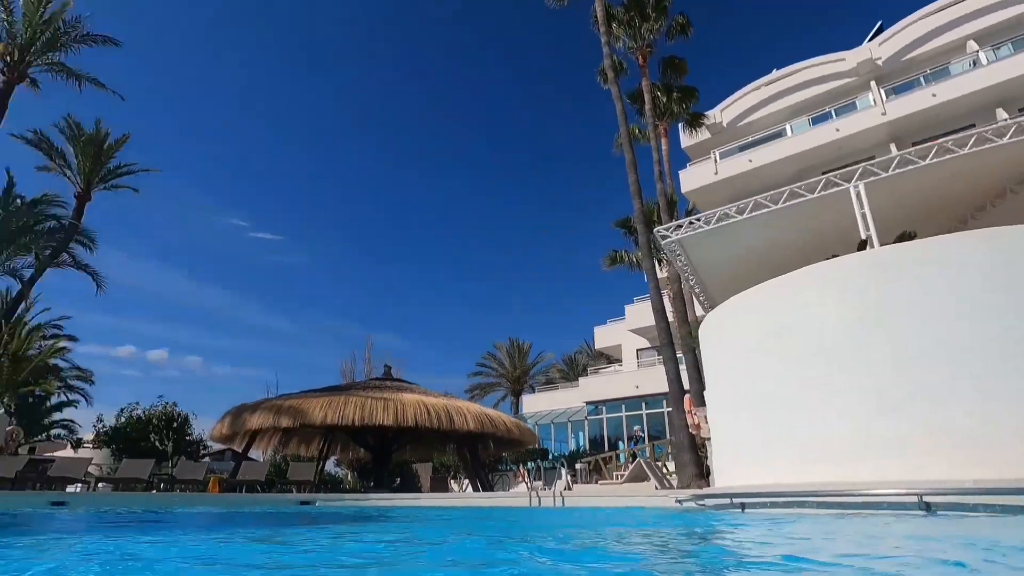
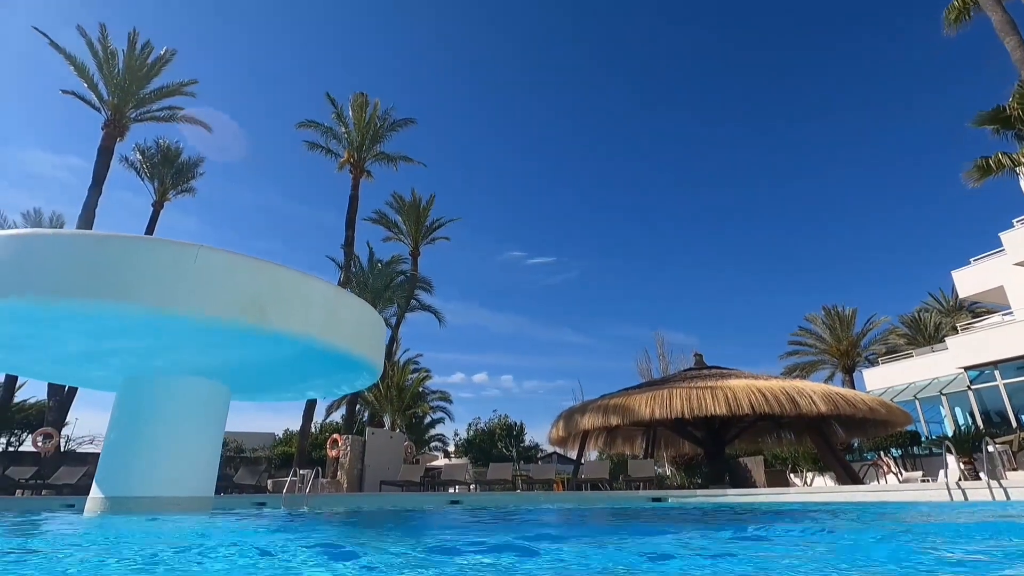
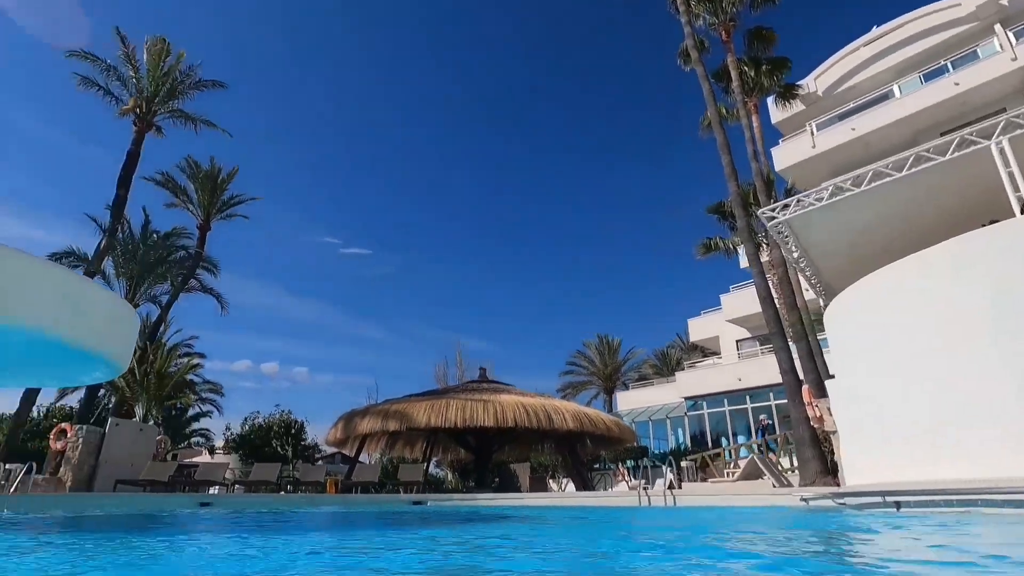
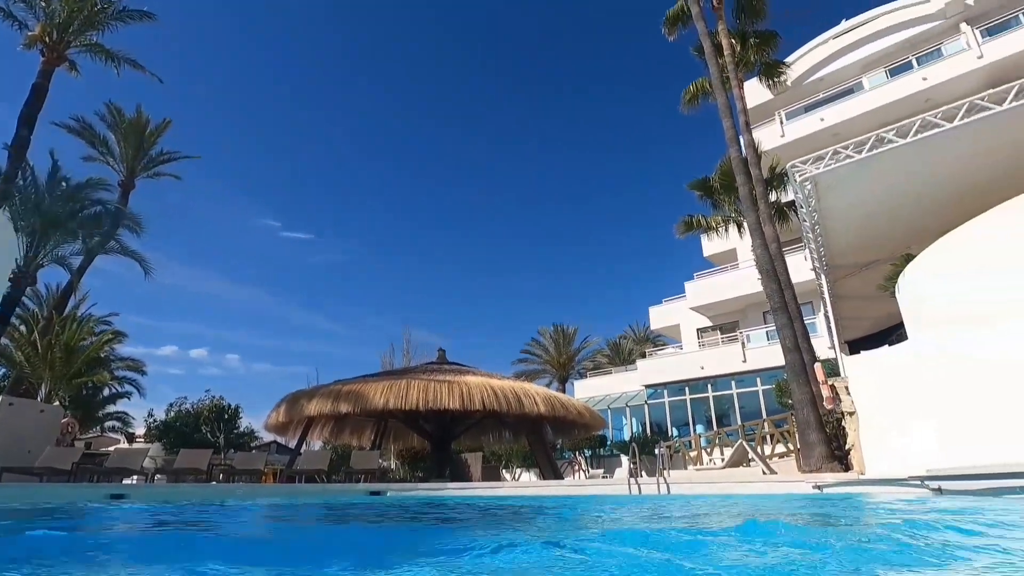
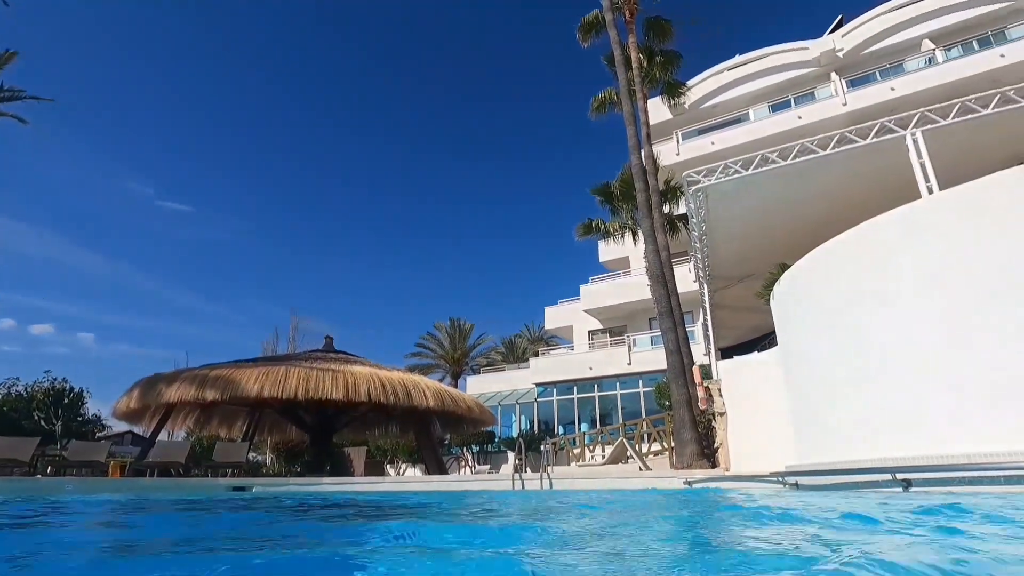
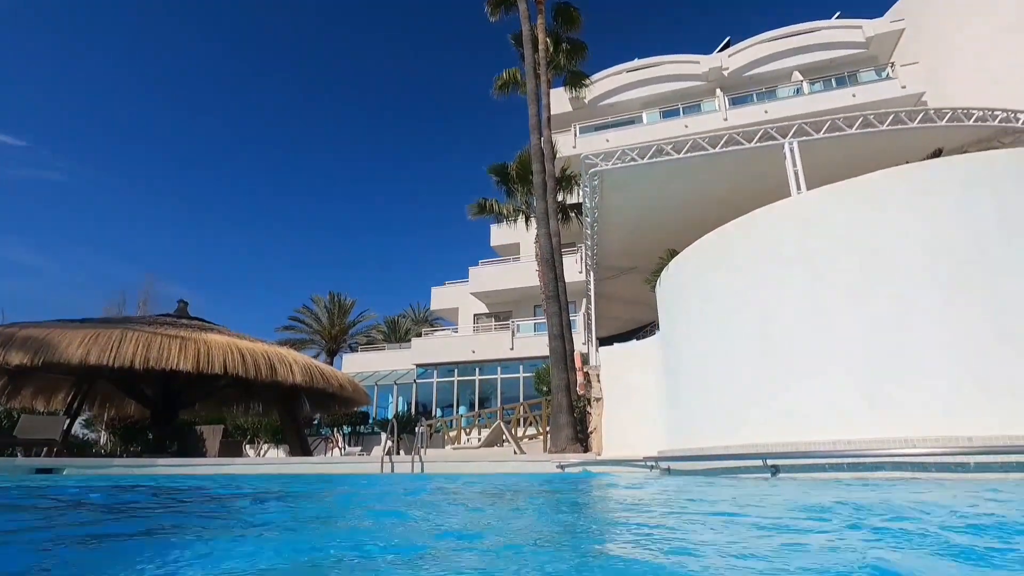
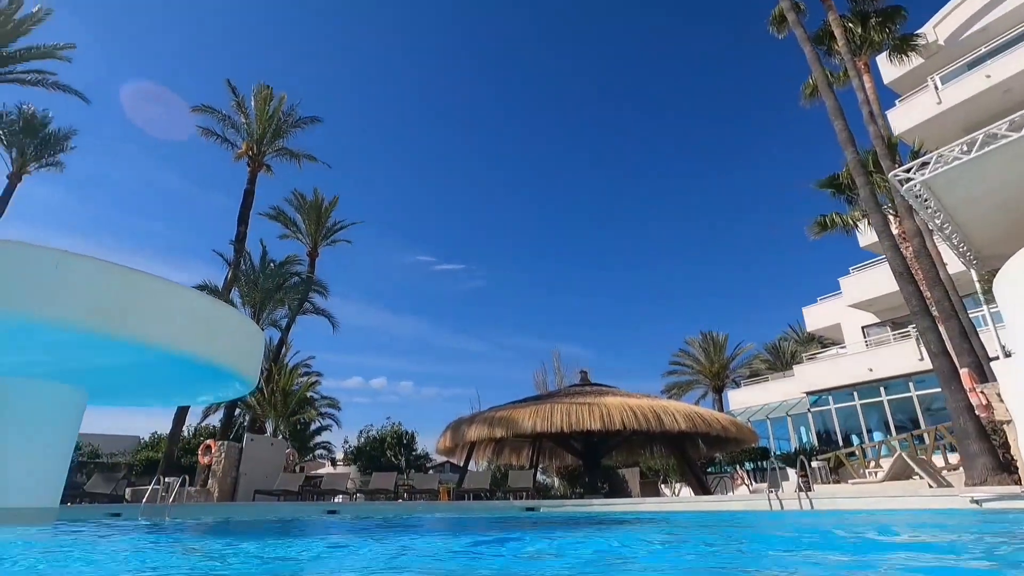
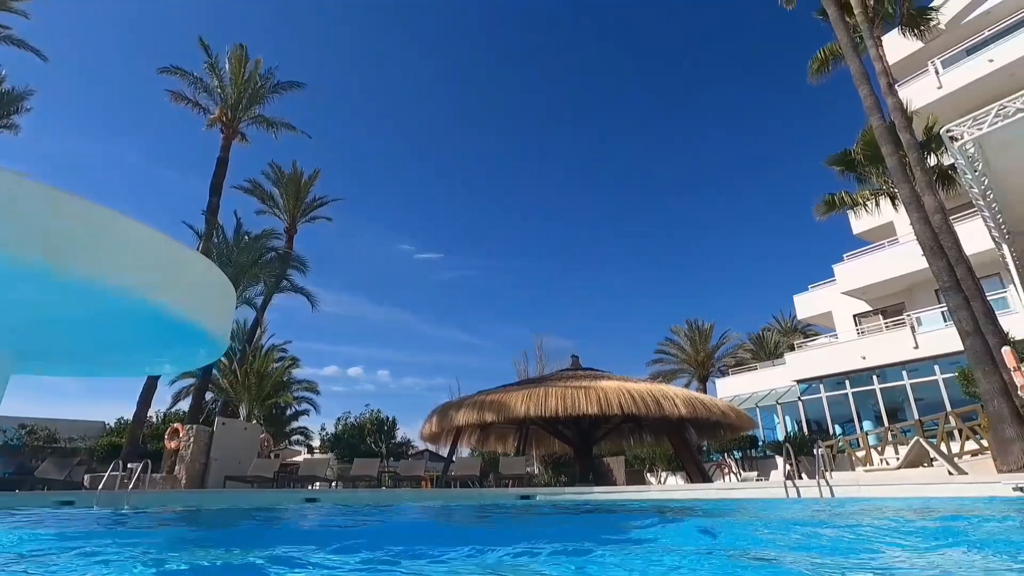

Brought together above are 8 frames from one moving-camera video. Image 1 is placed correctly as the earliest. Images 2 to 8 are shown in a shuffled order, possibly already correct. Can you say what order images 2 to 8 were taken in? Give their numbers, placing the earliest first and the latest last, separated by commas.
3, 7, 2, 8, 4, 5, 6
